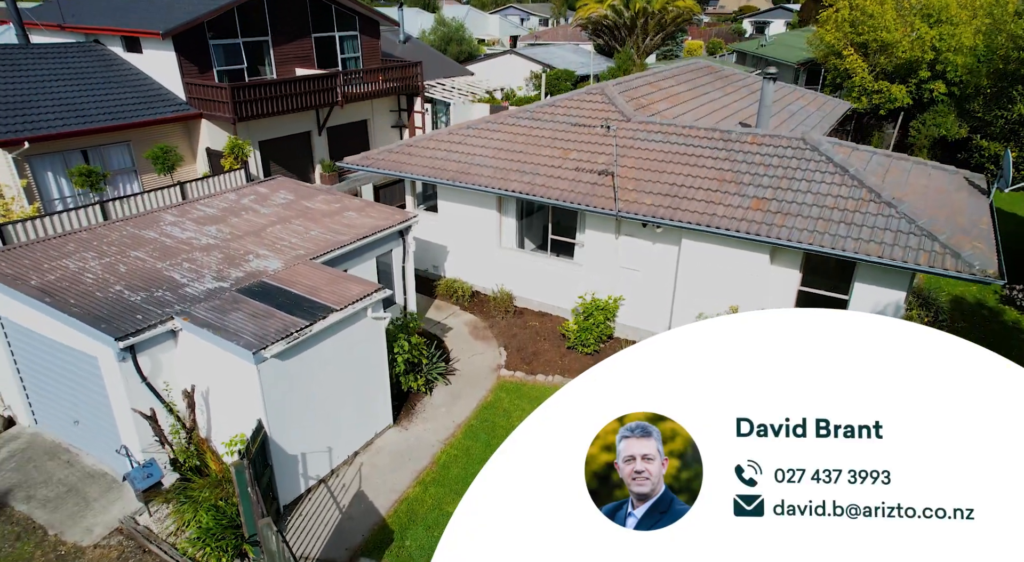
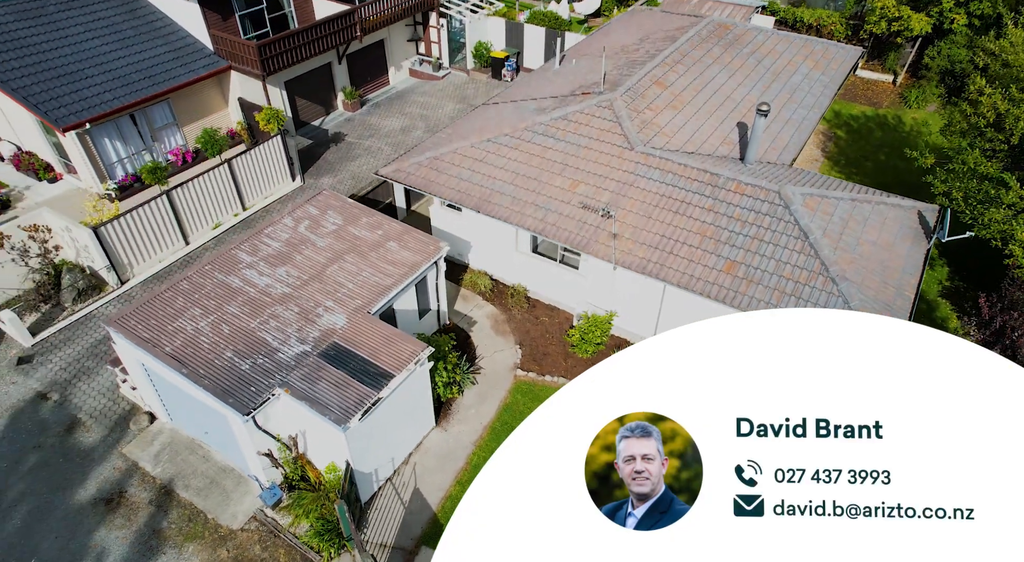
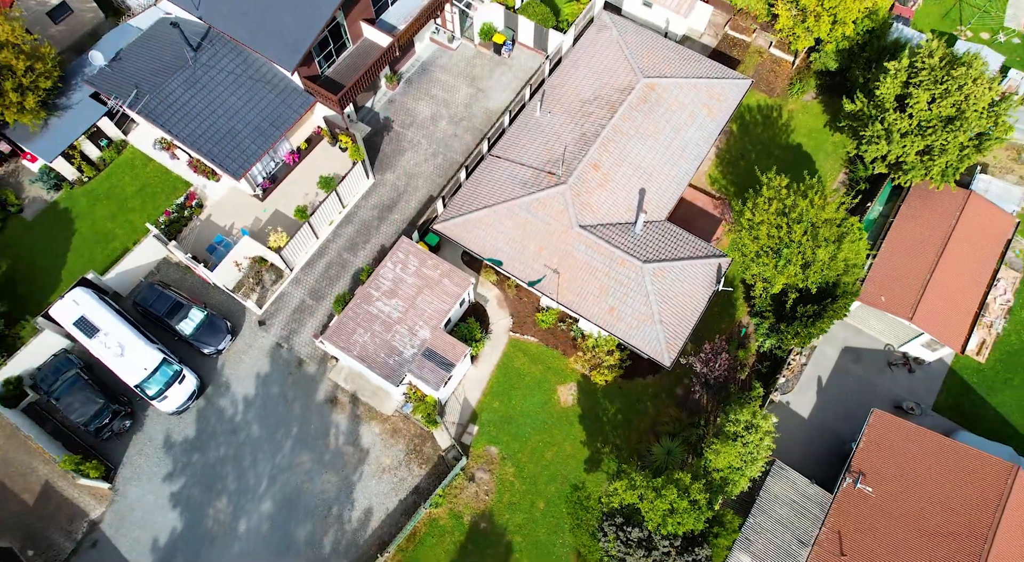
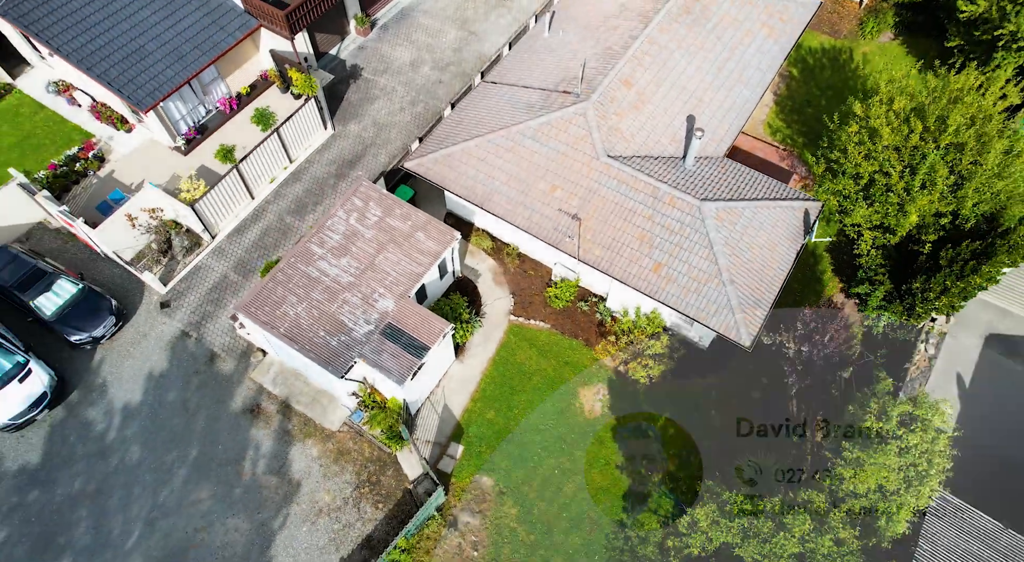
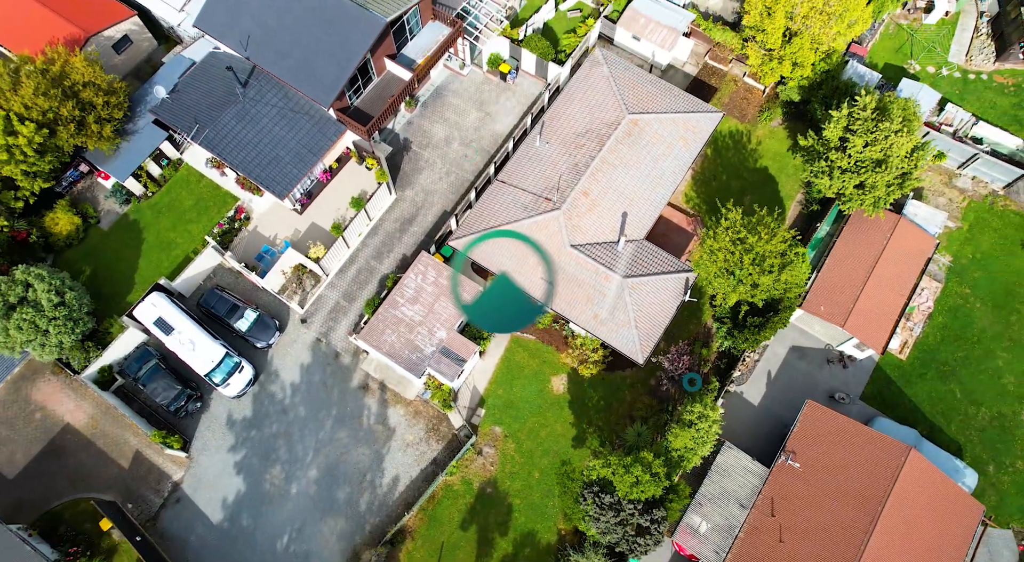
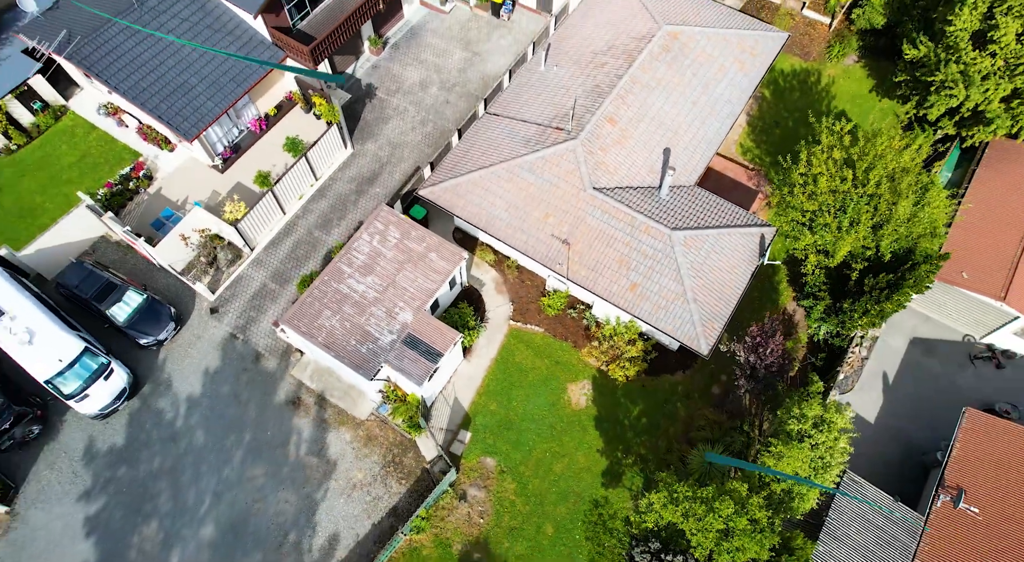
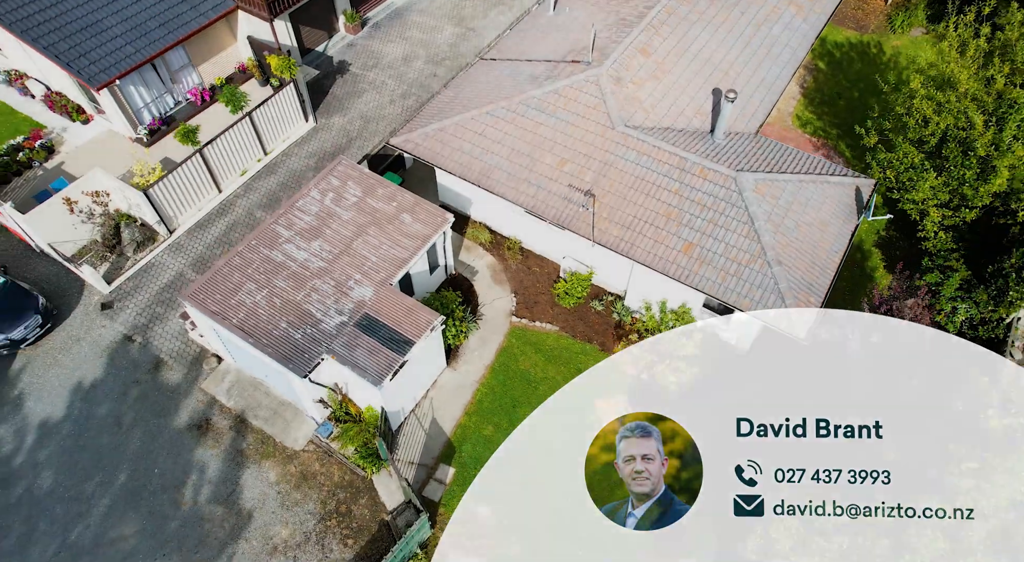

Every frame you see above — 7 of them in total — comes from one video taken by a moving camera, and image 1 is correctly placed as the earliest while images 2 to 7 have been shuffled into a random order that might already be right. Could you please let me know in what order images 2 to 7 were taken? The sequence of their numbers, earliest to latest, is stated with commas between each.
2, 7, 4, 6, 3, 5
